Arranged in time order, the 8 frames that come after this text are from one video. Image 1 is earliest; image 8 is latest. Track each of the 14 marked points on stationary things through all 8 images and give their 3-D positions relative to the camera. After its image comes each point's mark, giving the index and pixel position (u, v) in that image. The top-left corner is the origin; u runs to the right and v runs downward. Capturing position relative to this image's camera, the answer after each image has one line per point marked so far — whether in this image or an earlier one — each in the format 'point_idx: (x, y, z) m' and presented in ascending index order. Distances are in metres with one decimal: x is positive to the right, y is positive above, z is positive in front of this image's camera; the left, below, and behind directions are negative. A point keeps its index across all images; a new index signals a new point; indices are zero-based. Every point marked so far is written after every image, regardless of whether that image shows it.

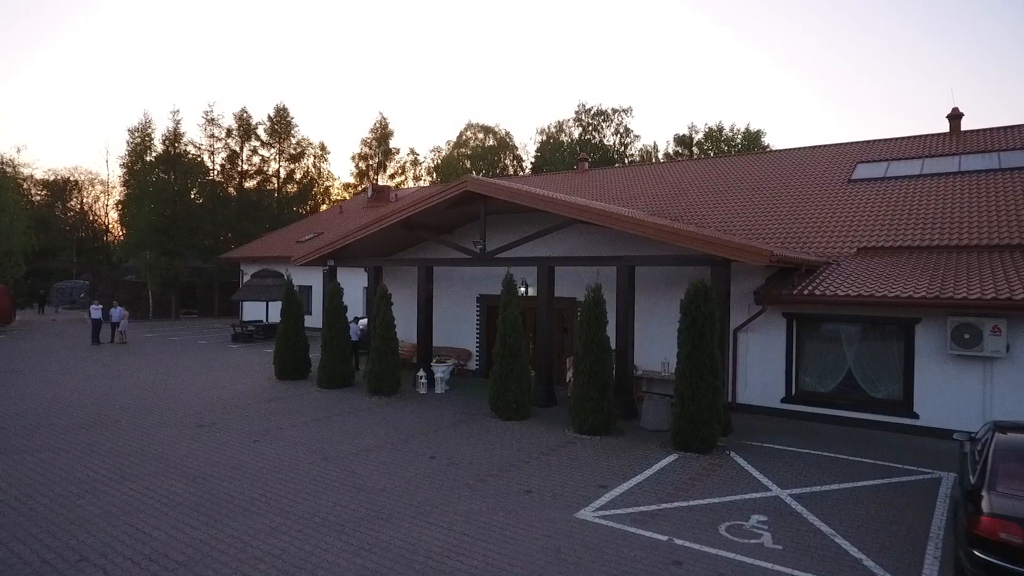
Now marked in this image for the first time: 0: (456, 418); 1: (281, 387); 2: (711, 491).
0: (-1.1, -2.7, +12.6) m
1: (-6.0, -2.6, +16.3) m
2: (+2.8, -2.8, +8.6) m
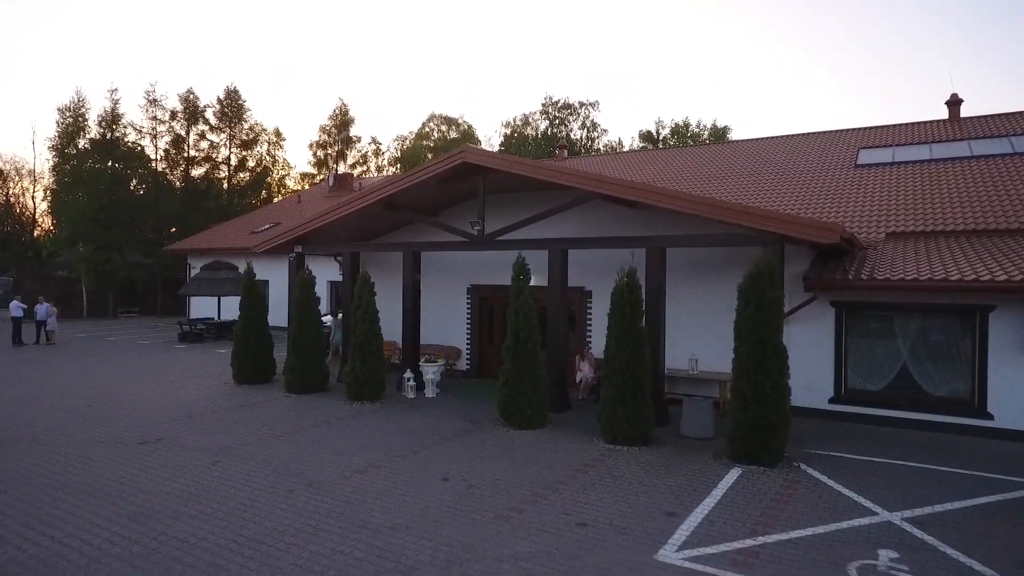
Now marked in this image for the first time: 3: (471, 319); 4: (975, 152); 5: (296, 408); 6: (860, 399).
0: (-0.9, -2.4, +10.6) m
1: (-6.1, -2.4, +13.9) m
2: (+3.3, -2.6, +7.0) m
3: (-1.0, -0.8, +15.1) m
4: (+13.7, +4.1, +18.4) m
5: (-4.3, -2.4, +12.4) m
6: (+6.3, -2.0, +11.3) m
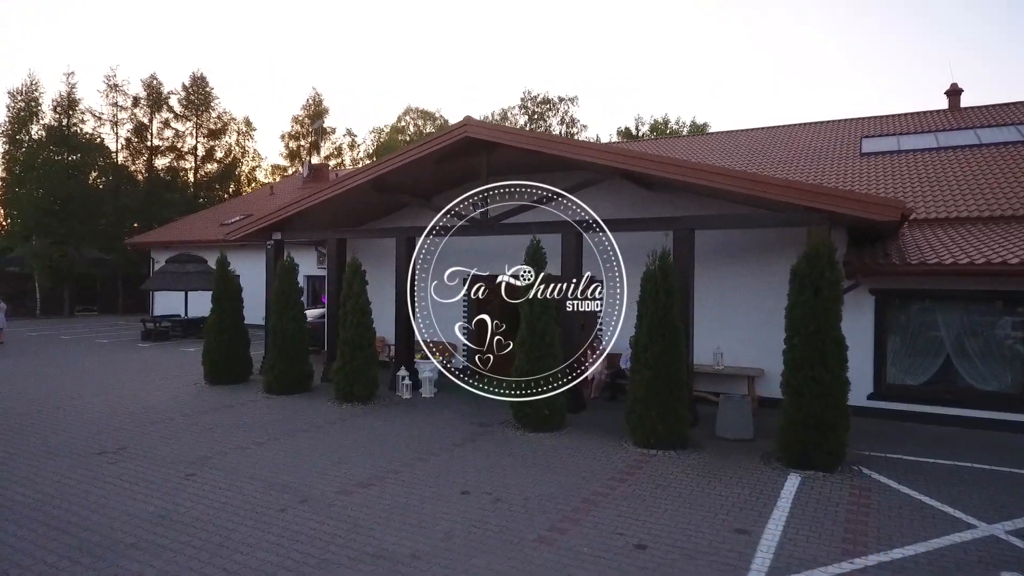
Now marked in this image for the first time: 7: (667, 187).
0: (-0.6, -2.2, +9.4) m
1: (-6.0, -2.1, +12.5) m
2: (+3.7, -2.3, +6.0) m
3: (-1.0, -0.5, +13.9) m
4: (+13.6, +4.3, +17.9) m
5: (-4.1, -2.2, +11.1) m
6: (+6.5, -1.8, +10.4) m
7: (+2.8, +1.8, +11.0) m
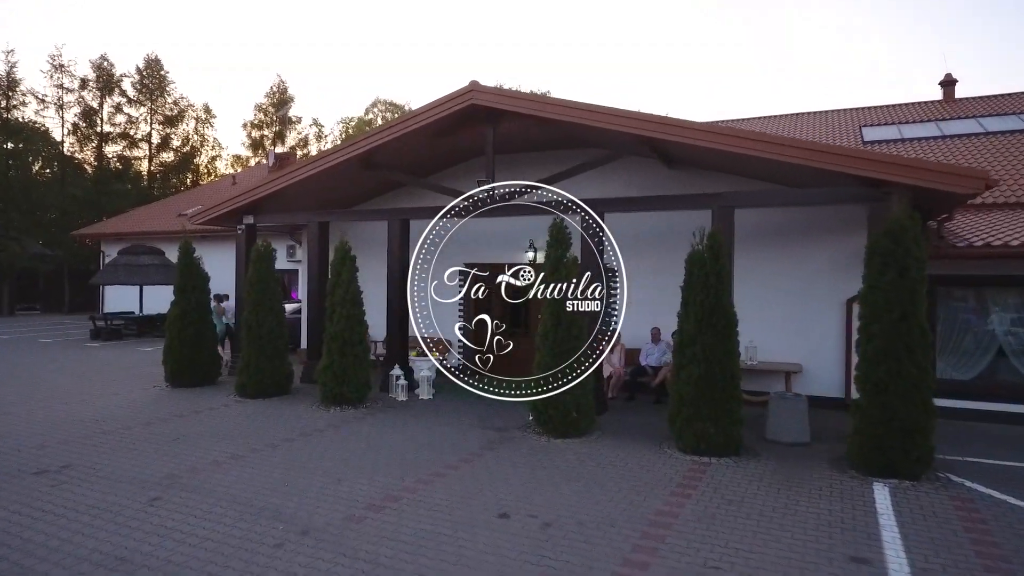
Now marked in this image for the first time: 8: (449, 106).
0: (-0.3, -2.0, +8.2) m
1: (-5.9, -1.9, +10.9) m
2: (+4.2, -2.1, +5.0) m
3: (-1.0, -0.3, +12.6) m
4: (+13.3, +4.5, +17.5) m
5: (-3.9, -2.0, +9.6) m
6: (+6.7, -1.6, +9.6) m
7: (+2.9, +2.0, +10.0) m
8: (-1.0, +2.9, +10.0) m
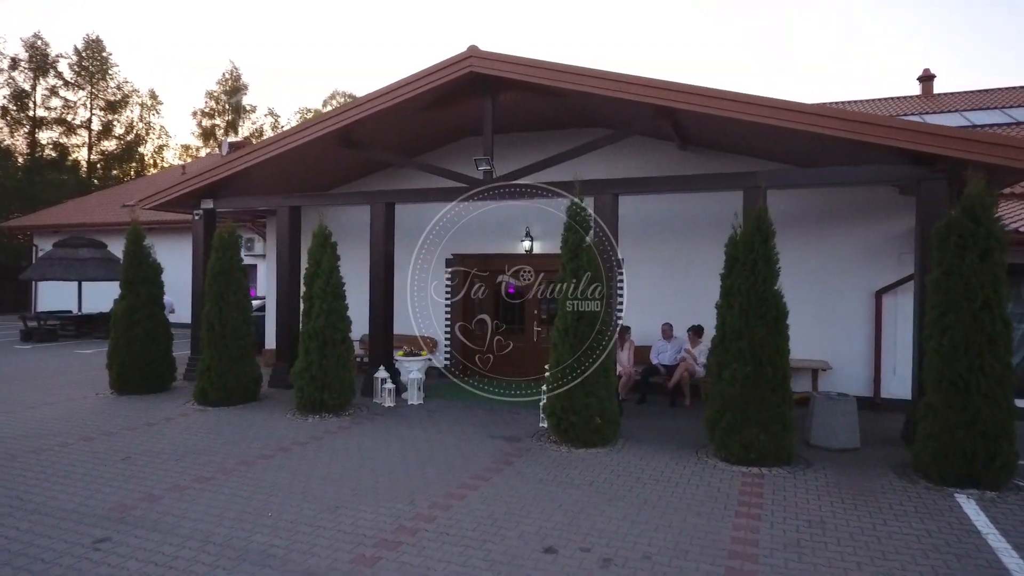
0: (-0.2, -1.9, +7.1) m
1: (-5.8, -1.8, +9.4) m
2: (+4.6, -2.0, +4.2) m
3: (-1.1, -0.2, +11.5) m
4: (+12.8, +4.6, +17.3) m
5: (-3.8, -1.8, +8.2) m
6: (+6.8, -1.5, +9.0) m
7: (+3.0, +2.2, +9.1) m
8: (-1.0, +3.1, +8.8) m
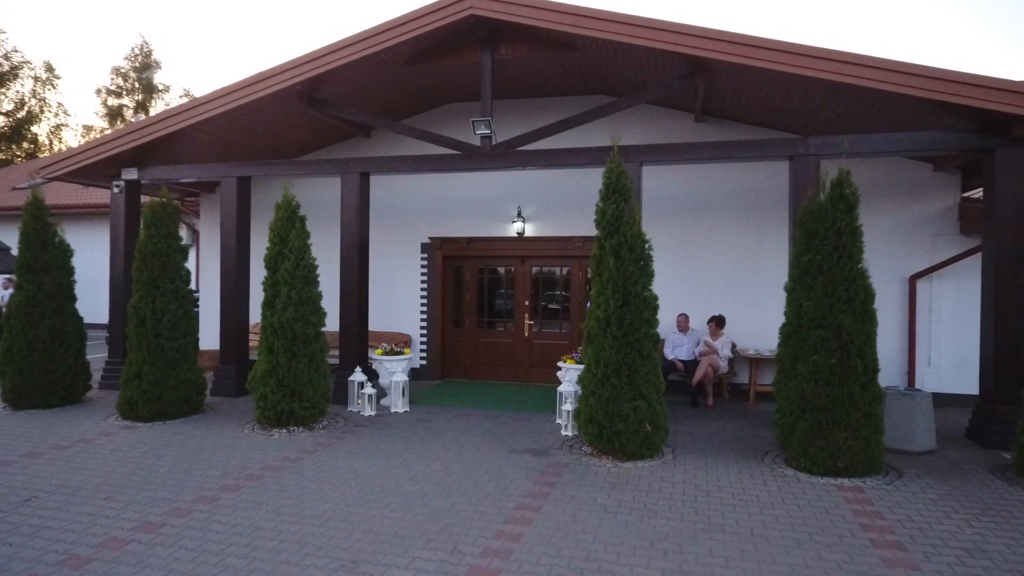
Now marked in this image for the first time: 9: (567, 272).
0: (+0.2, -1.7, +5.7) m
1: (-5.8, -1.6, +7.4) m
2: (+5.3, -1.8, +3.4) m
3: (-1.3, 0.0, +10.0) m
4: (+11.8, +4.8, +17.4) m
5: (-3.6, -1.7, +6.4) m
6: (+6.8, -1.2, +8.4) m
7: (+3.0, +2.4, +8.1) m
8: (-0.9, +3.3, +7.4) m
9: (+0.9, +0.2, +9.9) m
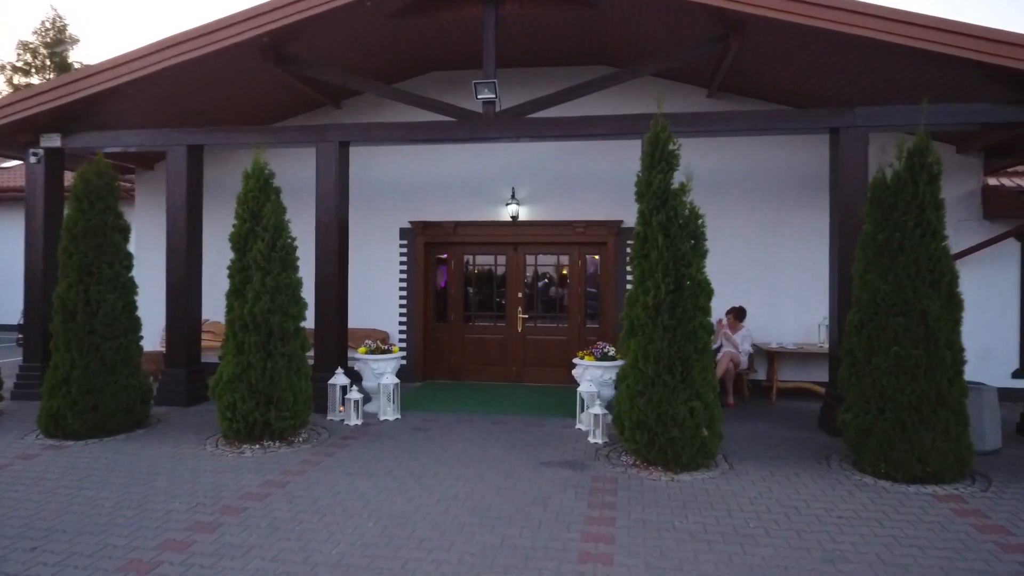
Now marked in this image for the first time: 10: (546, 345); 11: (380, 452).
0: (+0.5, -1.5, +4.8) m
1: (-5.6, -1.5, +5.8) m
2: (+5.8, -1.6, +3.0) m
3: (-1.4, +0.1, +8.9) m
4: (+10.9, +5.0, +17.6) m
5: (-3.4, -1.5, +5.1) m
6: (+6.9, -1.1, +8.2) m
7: (+3.1, +2.5, +7.5) m
8: (-0.7, +3.4, +6.3) m
9: (+0.8, +0.4, +9.0) m
10: (+0.5, -0.8, +9.0) m
11: (-1.2, -1.5, +5.7) m
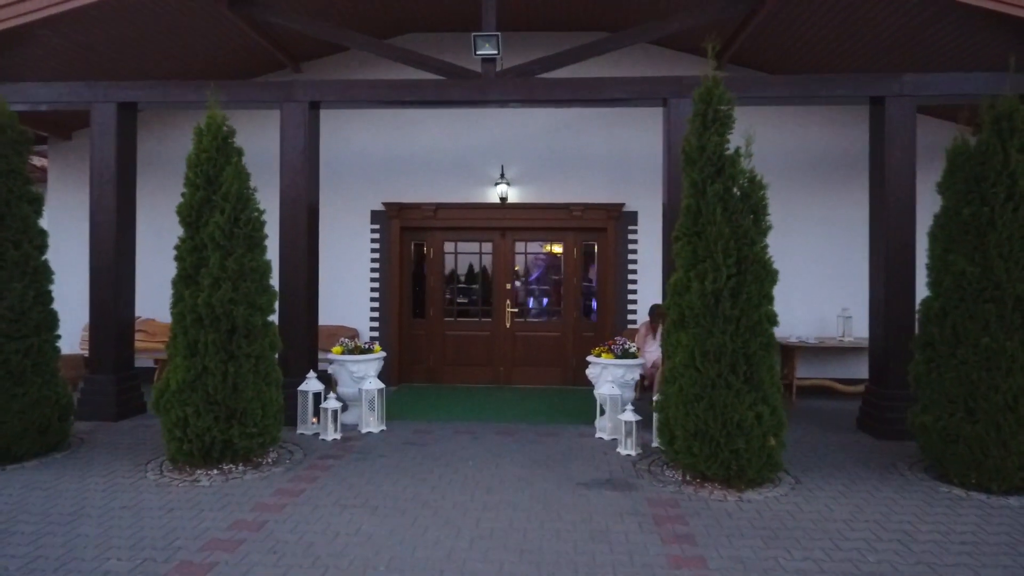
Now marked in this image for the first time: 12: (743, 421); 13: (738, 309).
0: (+0.8, -1.4, +3.9) m
1: (-5.4, -1.4, +4.3) m
2: (+6.2, -1.5, +2.6) m
3: (-1.6, +0.2, +7.7) m
4: (+9.8, +5.2, +17.7) m
5: (-3.1, -1.4, +3.8) m
6: (+6.8, -1.0, +7.9) m
7: (+3.1, +2.6, +6.8) m
8: (-0.6, +3.5, +5.3) m
9: (+0.6, +0.5, +8.1) m
10: (+0.3, -0.7, +8.1) m
11: (-1.0, -1.4, +4.6) m
12: (+1.6, -0.9, +4.3) m
13: (+1.6, -0.2, +4.3) m
